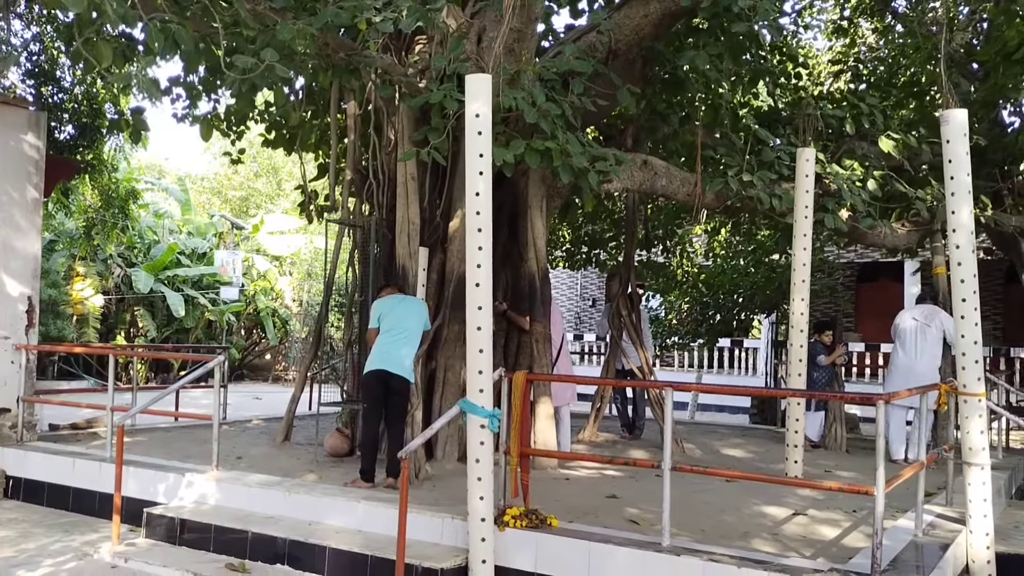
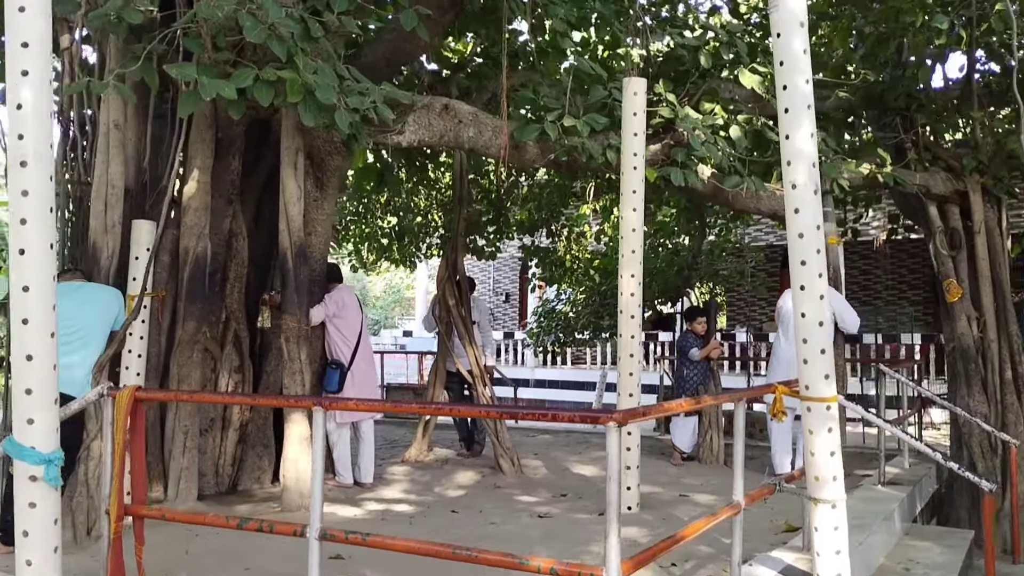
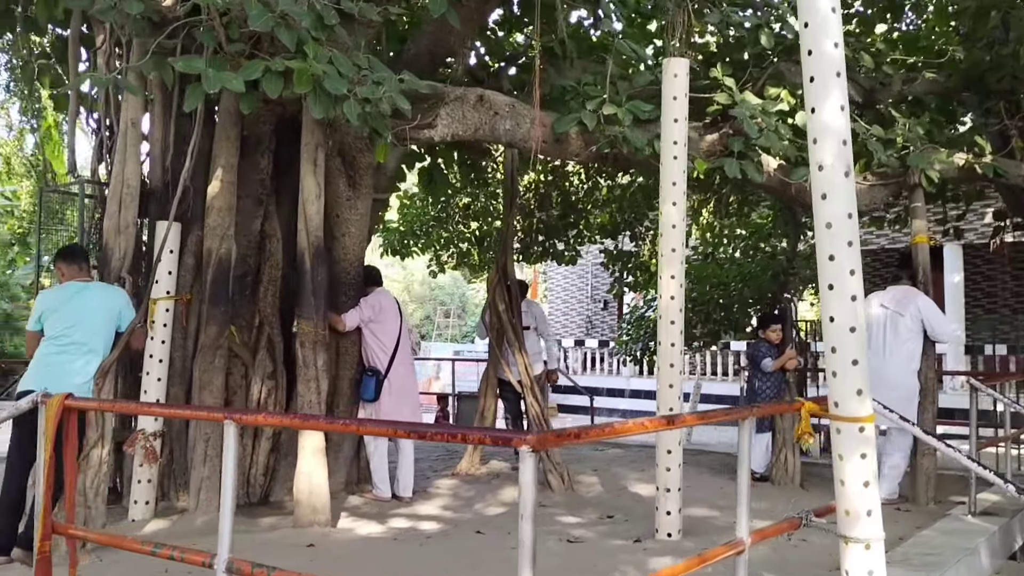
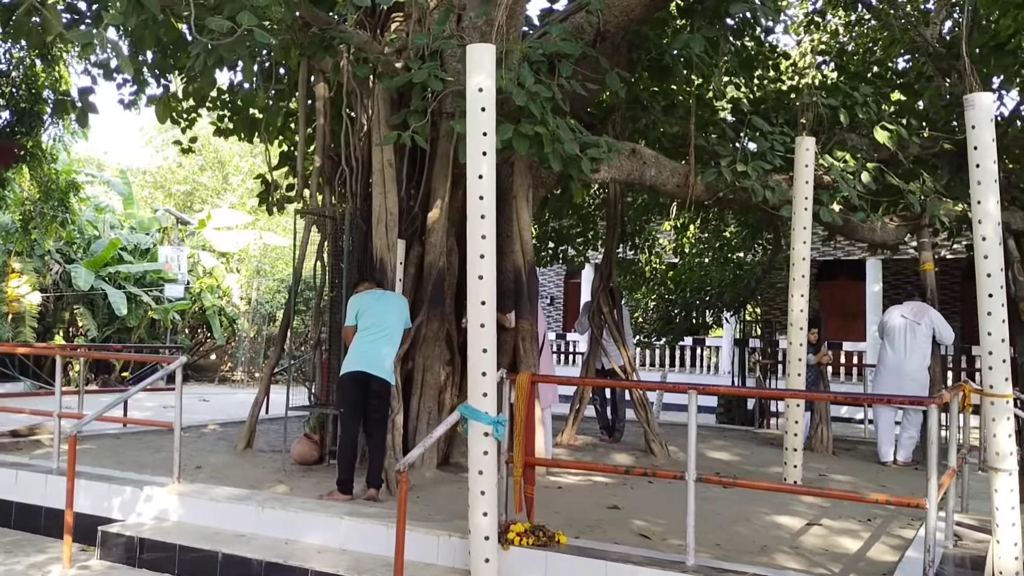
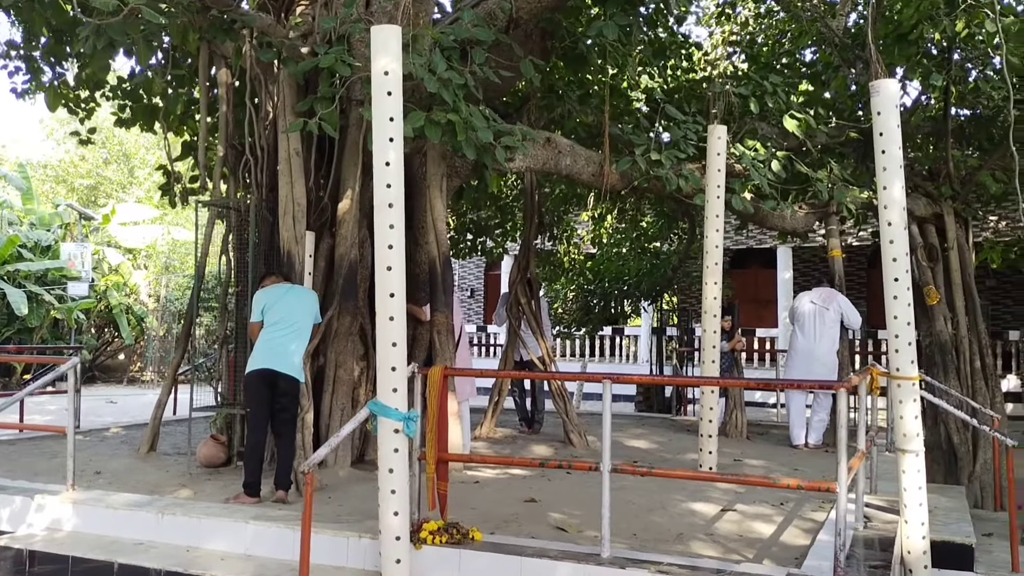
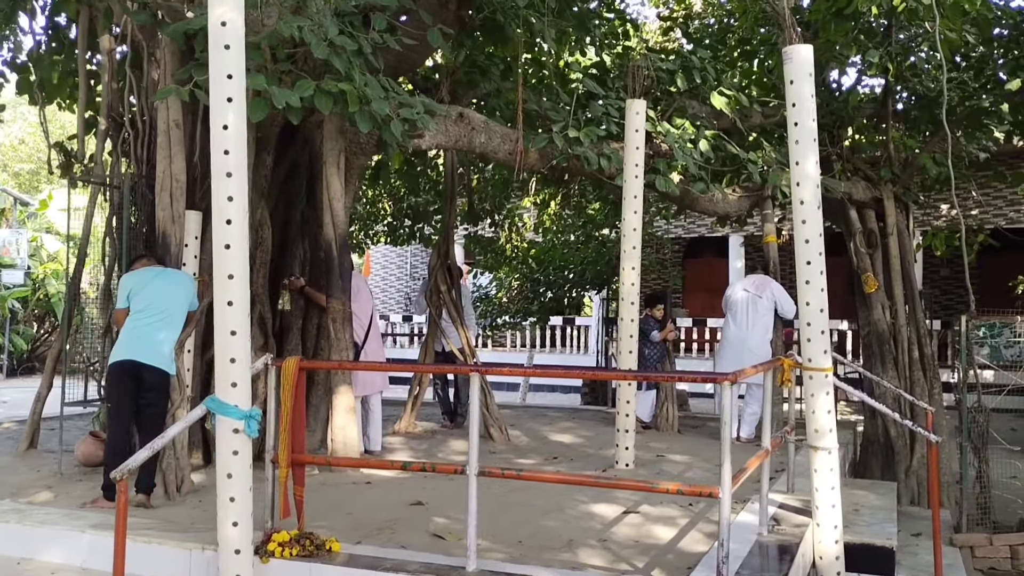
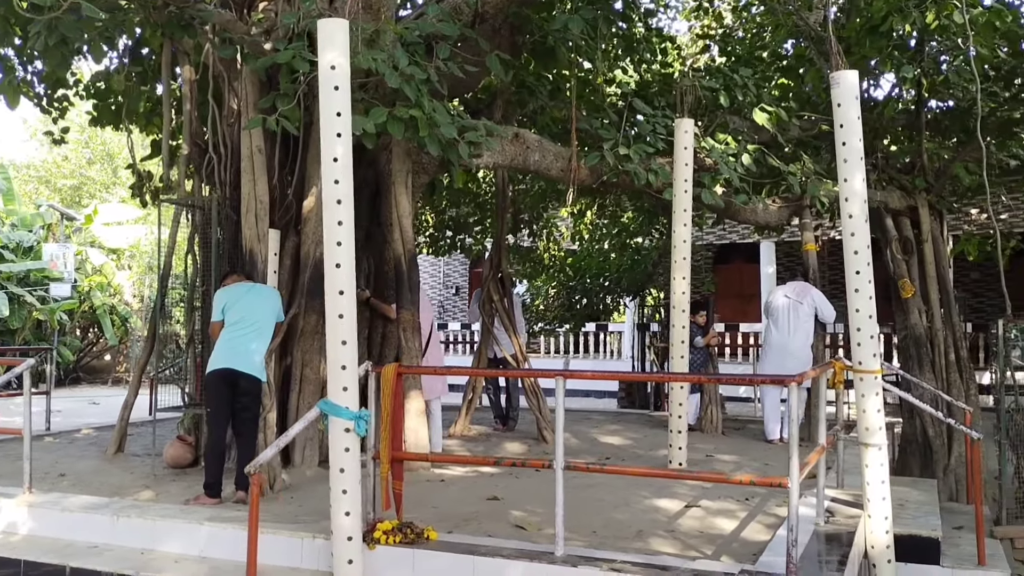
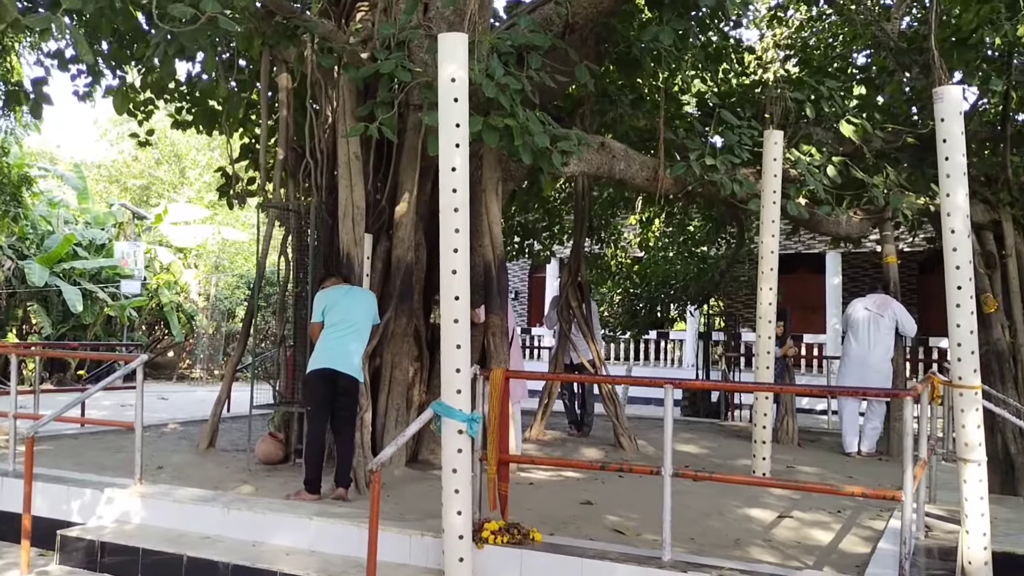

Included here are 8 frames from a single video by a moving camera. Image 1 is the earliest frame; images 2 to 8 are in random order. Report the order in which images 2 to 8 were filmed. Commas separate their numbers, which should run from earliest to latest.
4, 8, 5, 7, 6, 2, 3
